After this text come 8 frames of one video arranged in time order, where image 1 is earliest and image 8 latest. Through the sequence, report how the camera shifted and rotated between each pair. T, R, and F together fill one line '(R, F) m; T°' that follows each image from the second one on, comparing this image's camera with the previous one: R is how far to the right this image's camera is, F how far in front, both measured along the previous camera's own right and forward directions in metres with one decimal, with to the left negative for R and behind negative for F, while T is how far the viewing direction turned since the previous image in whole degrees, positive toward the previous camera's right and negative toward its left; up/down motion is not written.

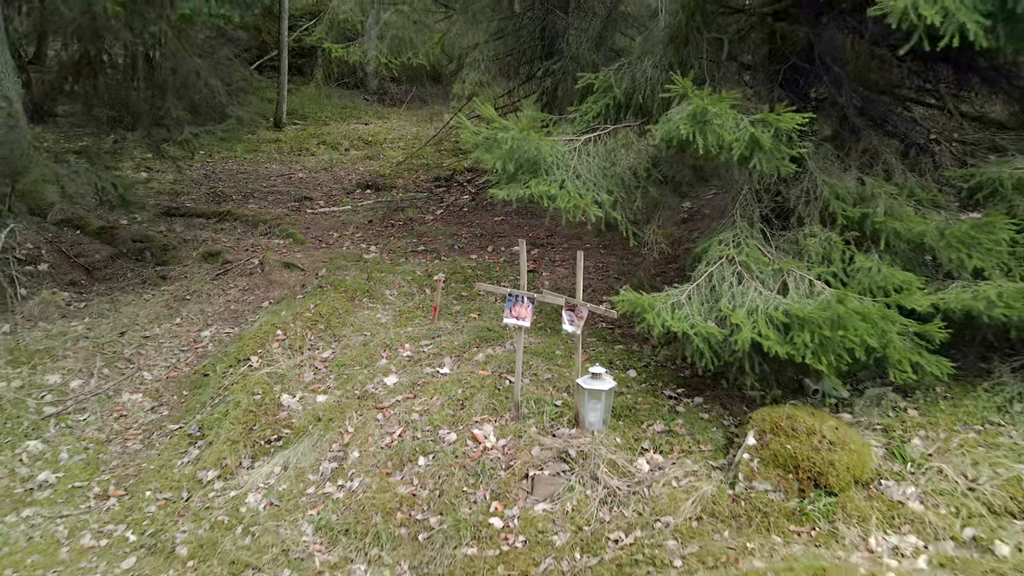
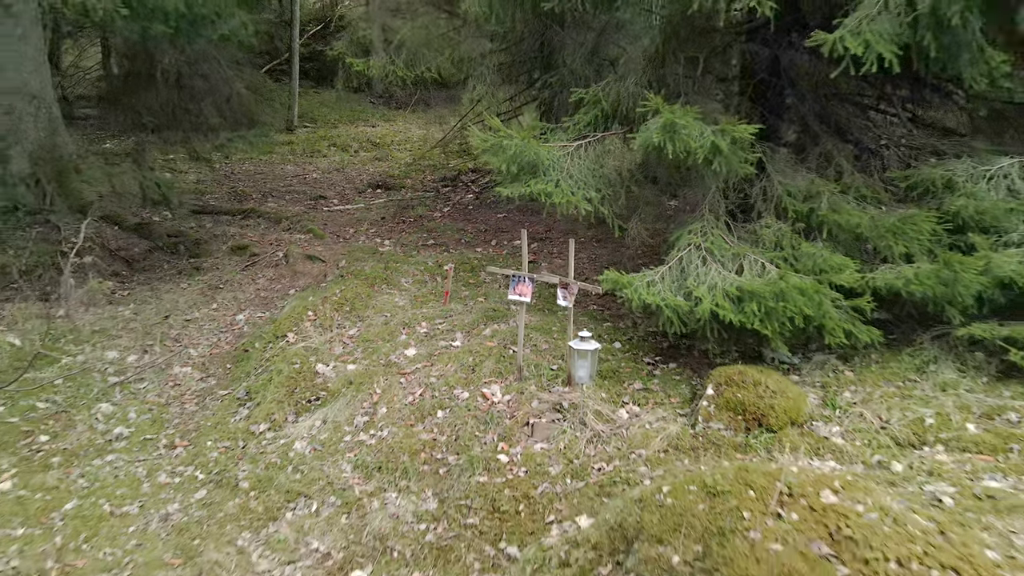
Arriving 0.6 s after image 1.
(0.0, -0.6) m; 0°
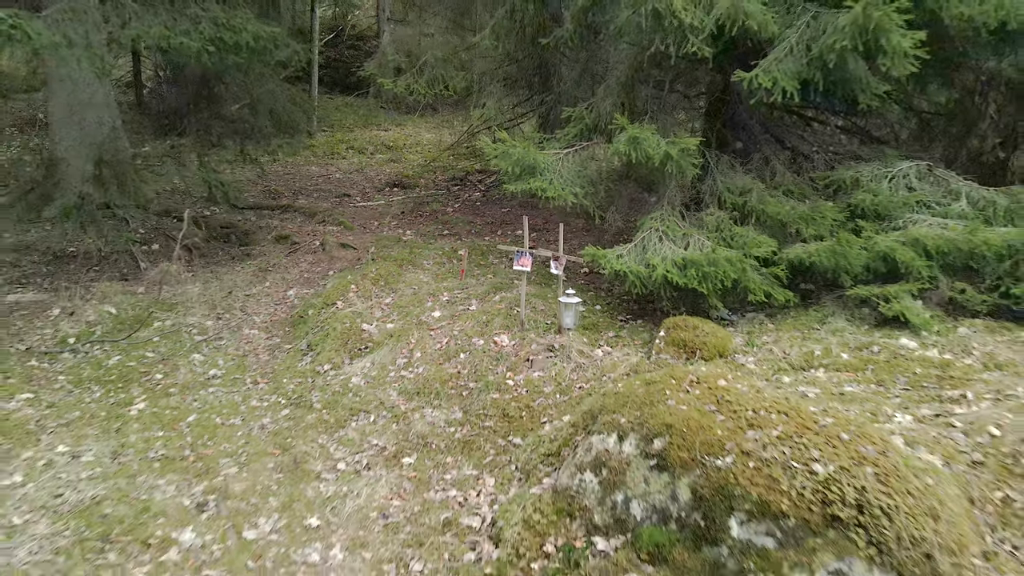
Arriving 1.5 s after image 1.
(0.0, -1.1) m; 0°
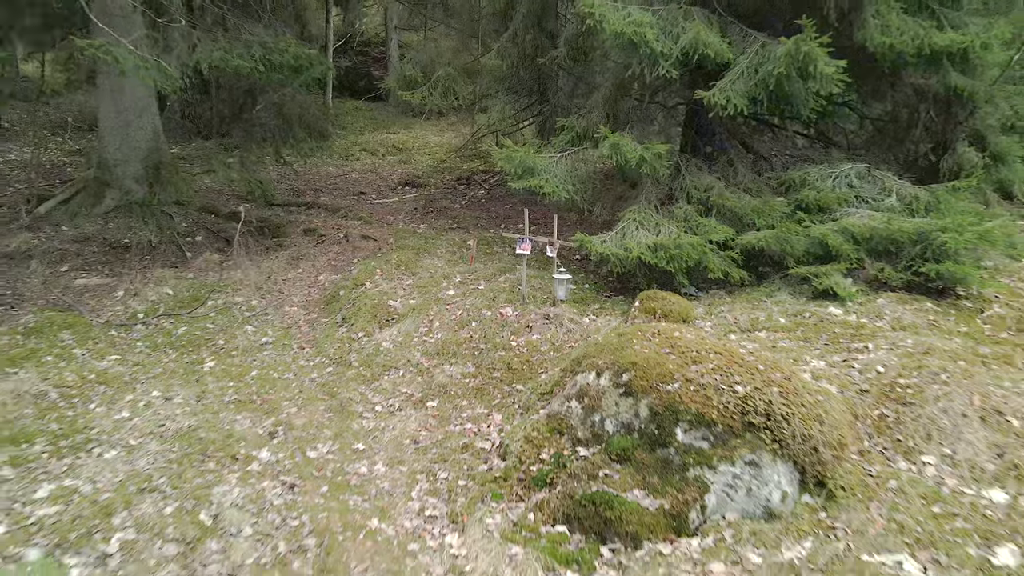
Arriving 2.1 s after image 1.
(0.0, -1.0) m; 0°
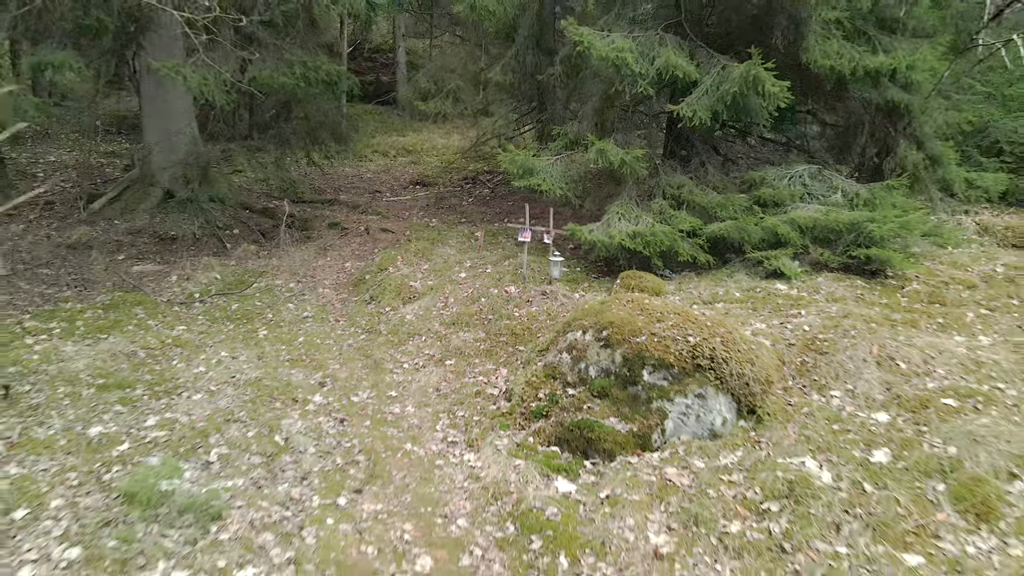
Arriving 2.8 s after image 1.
(0.0, -1.1) m; 0°
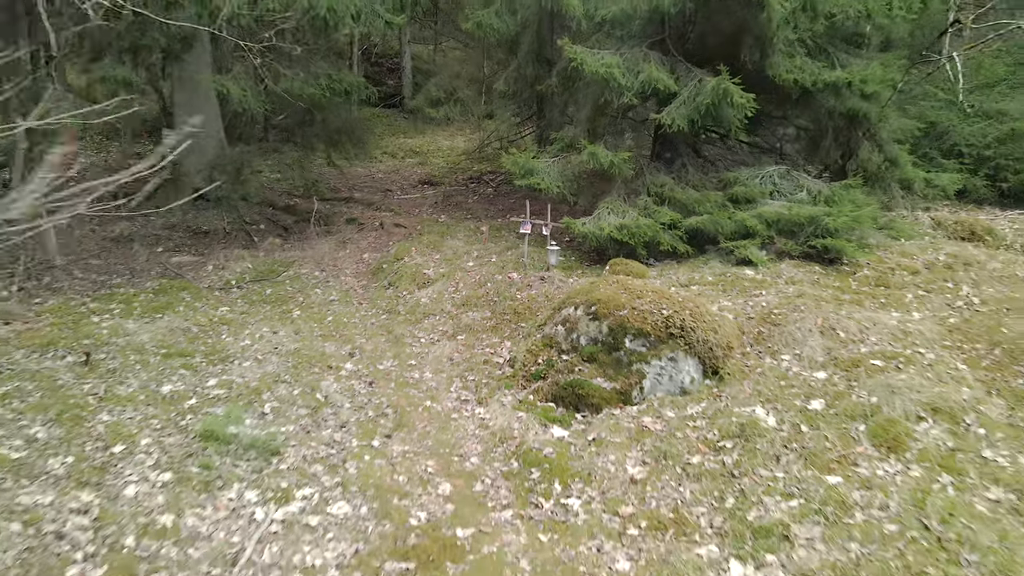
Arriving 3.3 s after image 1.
(0.0, -0.9) m; 0°
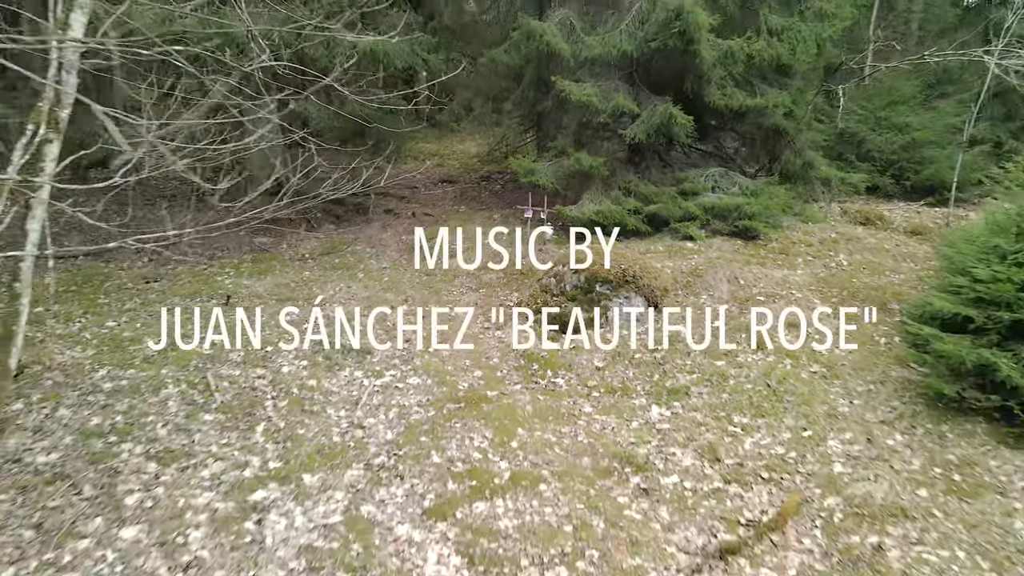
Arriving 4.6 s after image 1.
(-0.1, -2.7) m; 0°
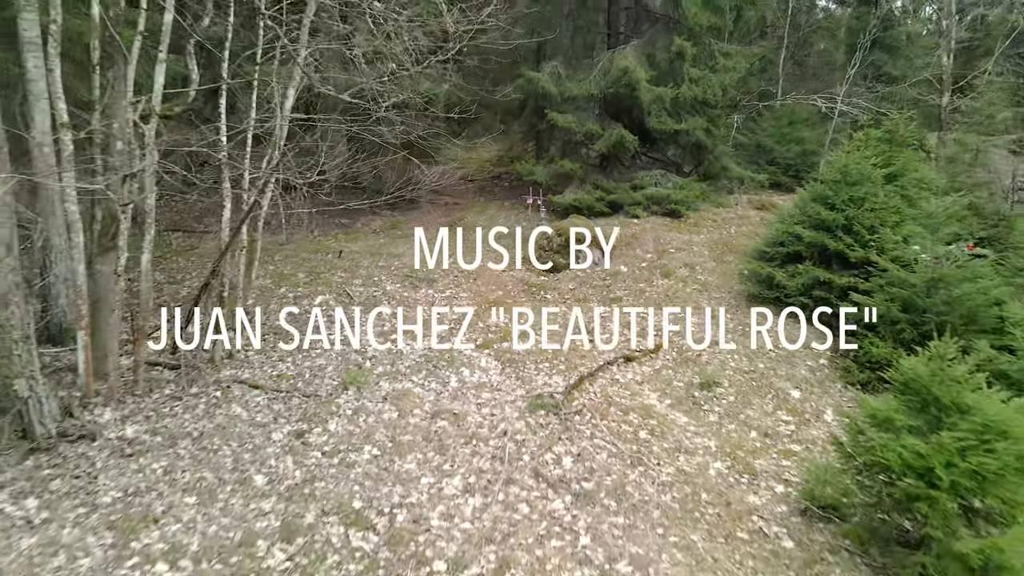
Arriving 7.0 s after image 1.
(-0.1, -5.1) m; 0°
